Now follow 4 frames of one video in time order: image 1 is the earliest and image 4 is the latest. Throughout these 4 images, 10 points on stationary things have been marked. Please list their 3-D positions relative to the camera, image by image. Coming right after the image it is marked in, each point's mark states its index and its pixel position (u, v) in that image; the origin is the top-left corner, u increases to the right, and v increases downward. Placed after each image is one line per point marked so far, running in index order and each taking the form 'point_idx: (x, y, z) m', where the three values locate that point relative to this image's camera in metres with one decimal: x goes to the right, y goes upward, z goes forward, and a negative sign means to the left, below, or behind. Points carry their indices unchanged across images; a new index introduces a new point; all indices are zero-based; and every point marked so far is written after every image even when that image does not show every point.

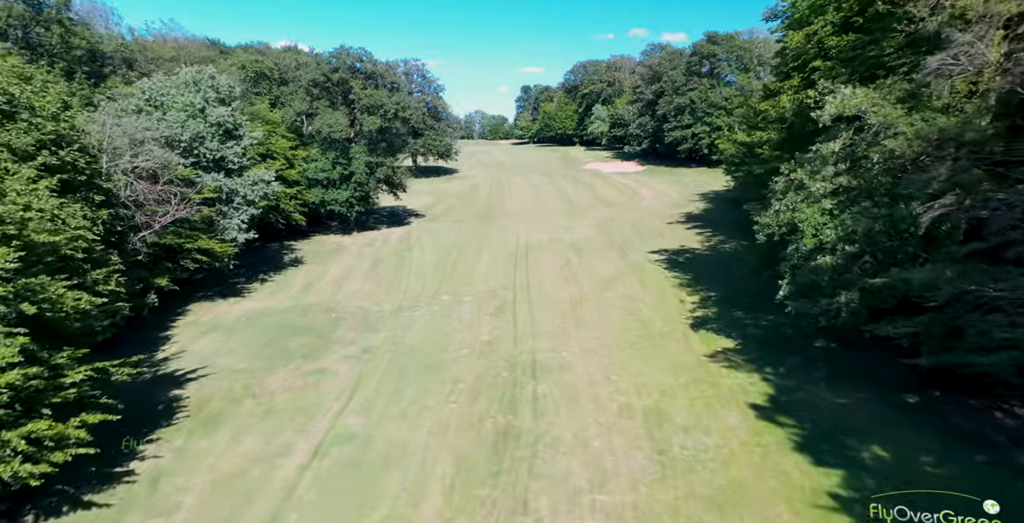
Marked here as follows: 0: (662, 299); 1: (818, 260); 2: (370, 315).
0: (+4.8, -1.2, +18.4) m
1: (+5.8, 0.0, +10.9) m
2: (-4.5, -1.7, +18.4) m
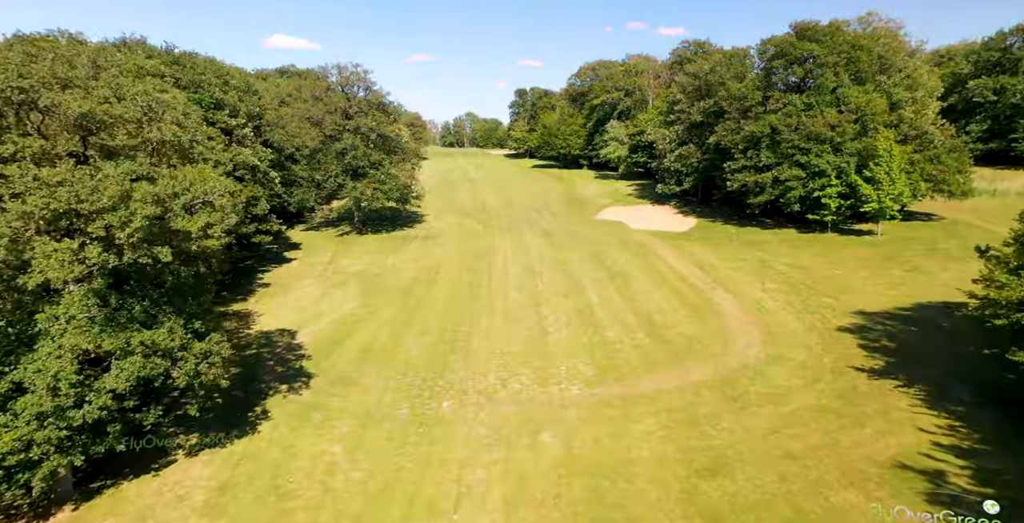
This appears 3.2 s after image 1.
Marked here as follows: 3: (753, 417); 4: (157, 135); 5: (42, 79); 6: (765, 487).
0: (+4.0, -8.8, -2.6) m
1: (+5.0, -7.6, -10.1) m
2: (-5.4, -9.3, -2.7) m
3: (+7.3, -4.5, +17.0) m
4: (-8.6, +3.7, +14.7) m
5: (-10.2, +4.4, +12.5) m
6: (+6.1, -5.3, +13.3) m
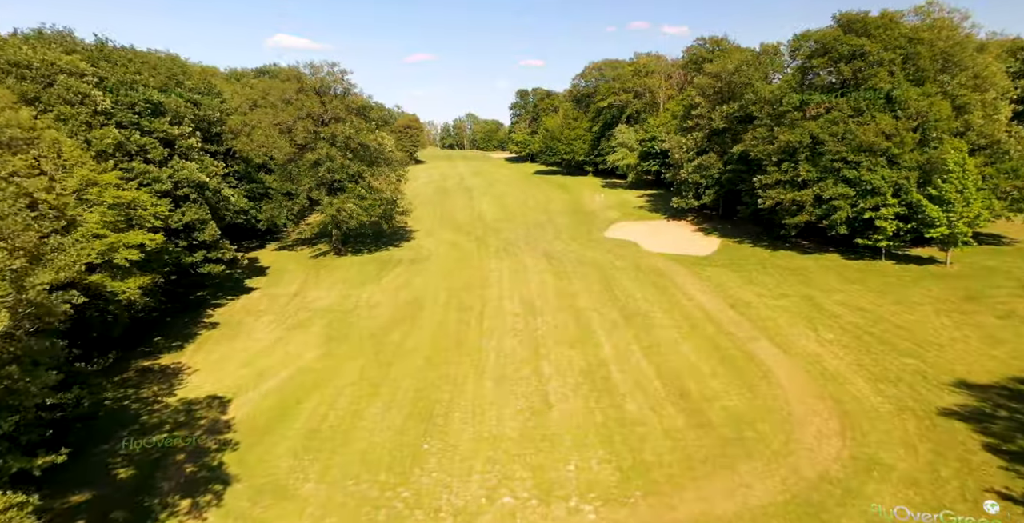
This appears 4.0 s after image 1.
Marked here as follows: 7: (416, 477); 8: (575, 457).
0: (+3.6, -10.6, -8.6) m
1: (+4.6, -9.3, -16.1) m
2: (-5.7, -11.1, -8.6) m
3: (+7.0, -6.3, +11.0) m
4: (-8.9, +1.9, +8.8) m
5: (-10.5, +2.6, +6.6) m
6: (+5.9, -7.1, +7.3) m
7: (-2.8, -6.0, +16.1) m
8: (+1.9, -5.6, +16.7) m
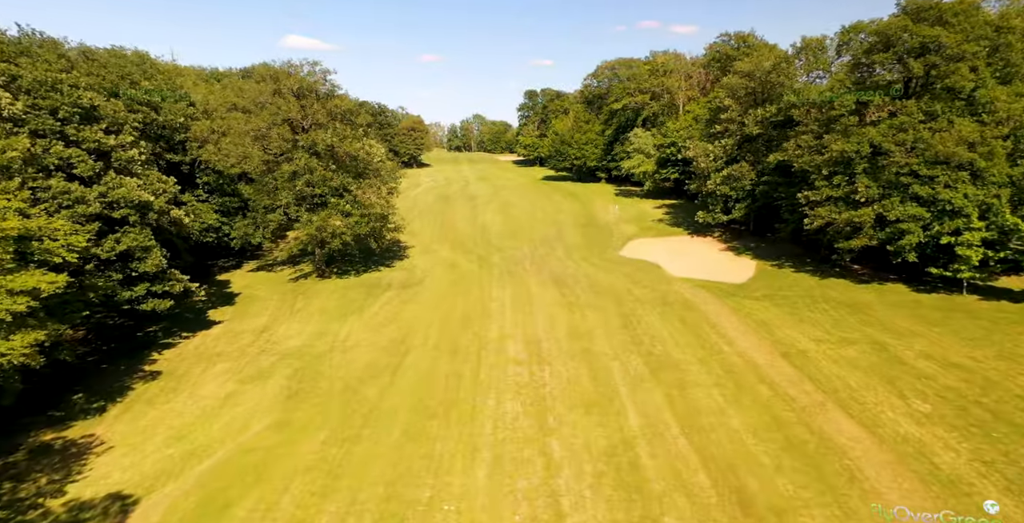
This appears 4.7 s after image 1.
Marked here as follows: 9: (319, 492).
0: (+3.1, -12.1, -14.0) m
1: (+4.0, -10.8, -21.5) m
2: (-6.3, -12.5, -13.9) m
3: (+6.8, -7.9, +5.5) m
4: (-9.1, +0.4, +3.6) m
5: (-10.8, +1.1, +1.4) m
6: (+5.6, -8.7, +1.9) m
7: (-3.0, -7.5, +10.8) m
8: (+1.7, -7.2, +11.3) m
9: (-5.8, -6.6, +16.3) m
